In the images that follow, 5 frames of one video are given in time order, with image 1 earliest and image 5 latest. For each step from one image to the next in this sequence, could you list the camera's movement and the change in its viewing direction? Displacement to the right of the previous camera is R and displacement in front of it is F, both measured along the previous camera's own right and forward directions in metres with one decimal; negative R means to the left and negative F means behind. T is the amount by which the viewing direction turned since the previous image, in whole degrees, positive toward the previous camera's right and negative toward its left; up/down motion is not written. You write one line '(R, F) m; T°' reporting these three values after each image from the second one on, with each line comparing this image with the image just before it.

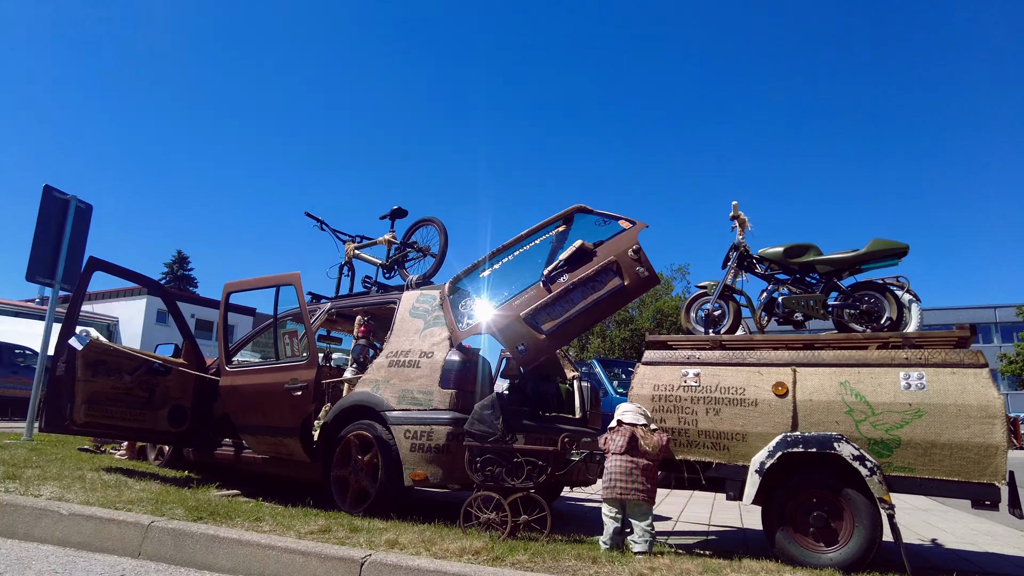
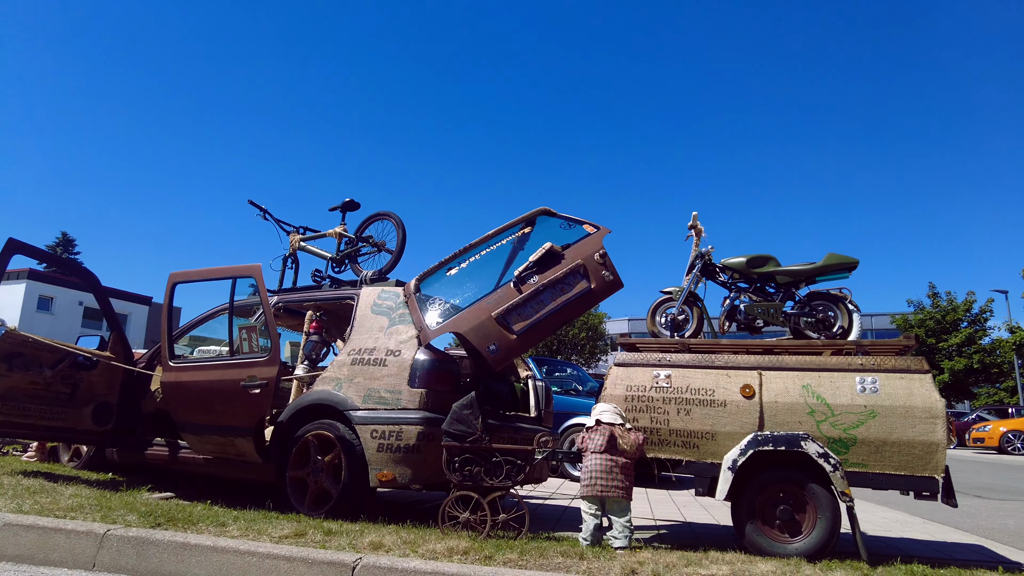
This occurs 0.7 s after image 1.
(-0.5, 0.0) m; +8°
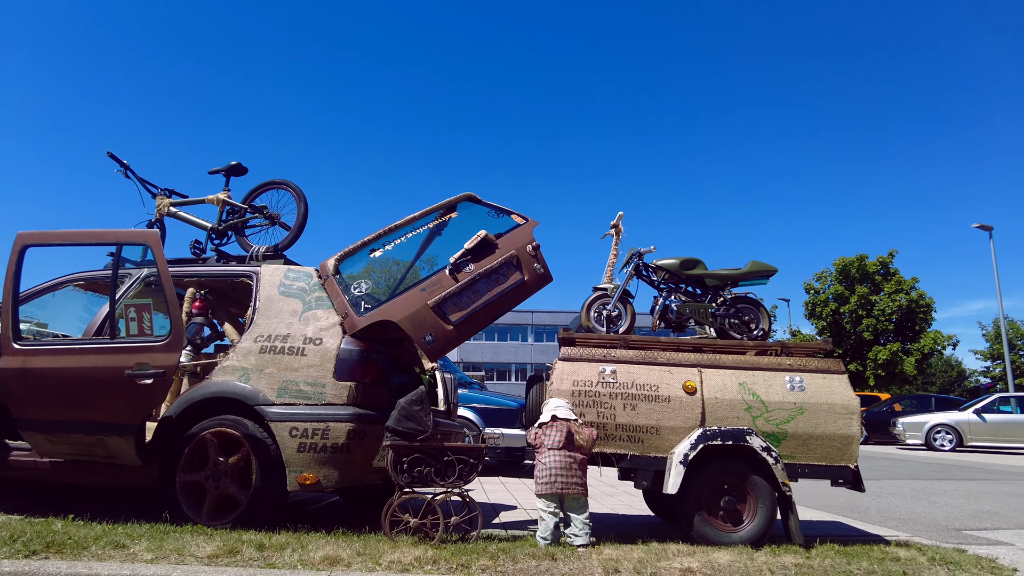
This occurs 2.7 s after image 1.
(-1.0, +0.4) m; +16°
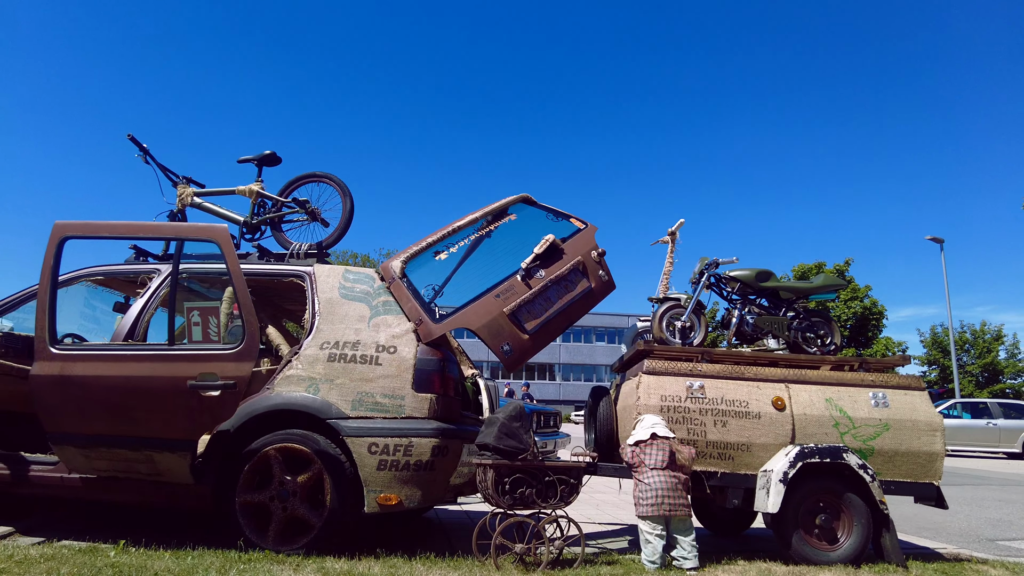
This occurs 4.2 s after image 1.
(-1.0, +0.3) m; +5°
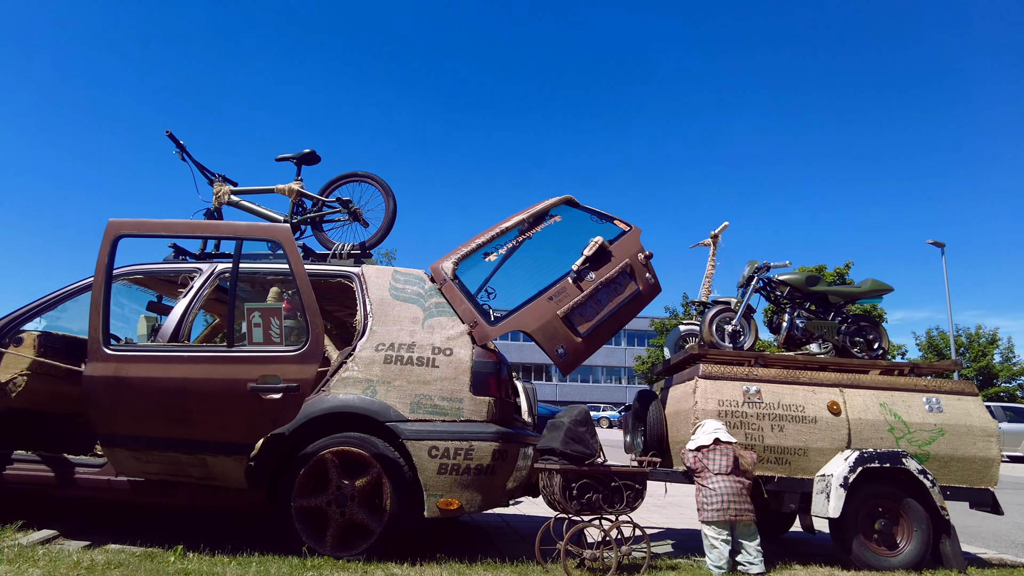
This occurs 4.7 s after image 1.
(-0.5, 0.0) m; +1°
